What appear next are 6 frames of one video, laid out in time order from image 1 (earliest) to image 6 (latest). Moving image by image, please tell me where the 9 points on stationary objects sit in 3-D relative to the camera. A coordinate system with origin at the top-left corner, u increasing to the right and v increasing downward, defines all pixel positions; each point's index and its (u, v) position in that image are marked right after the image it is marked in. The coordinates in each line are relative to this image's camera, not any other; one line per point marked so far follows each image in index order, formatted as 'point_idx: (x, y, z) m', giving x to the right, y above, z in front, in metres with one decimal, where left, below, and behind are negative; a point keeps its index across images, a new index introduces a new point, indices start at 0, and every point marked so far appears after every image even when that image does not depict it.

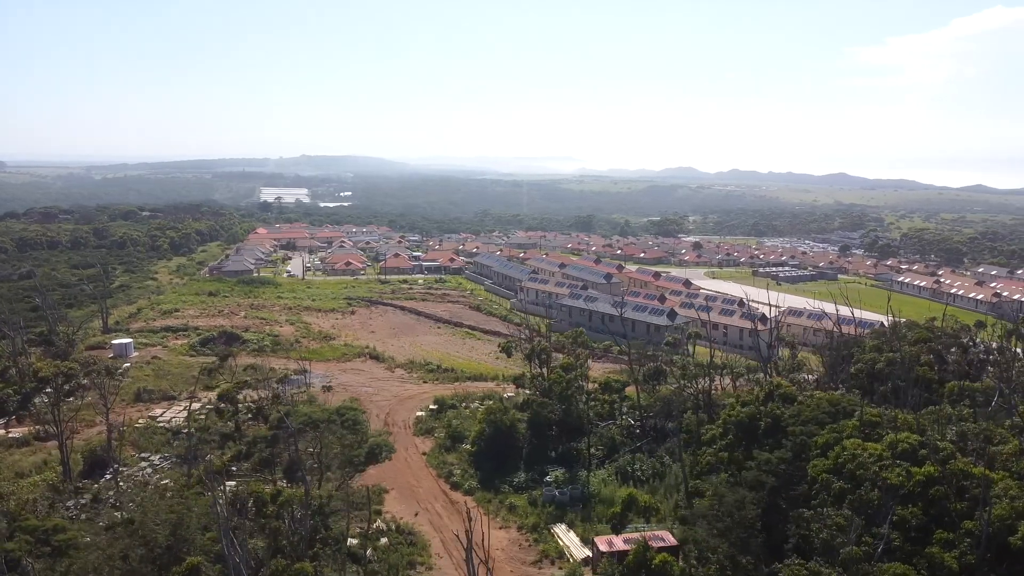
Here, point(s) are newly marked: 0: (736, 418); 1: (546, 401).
0: (+3.6, -2.1, +10.3) m
1: (+1.1, -3.1, +17.6) m
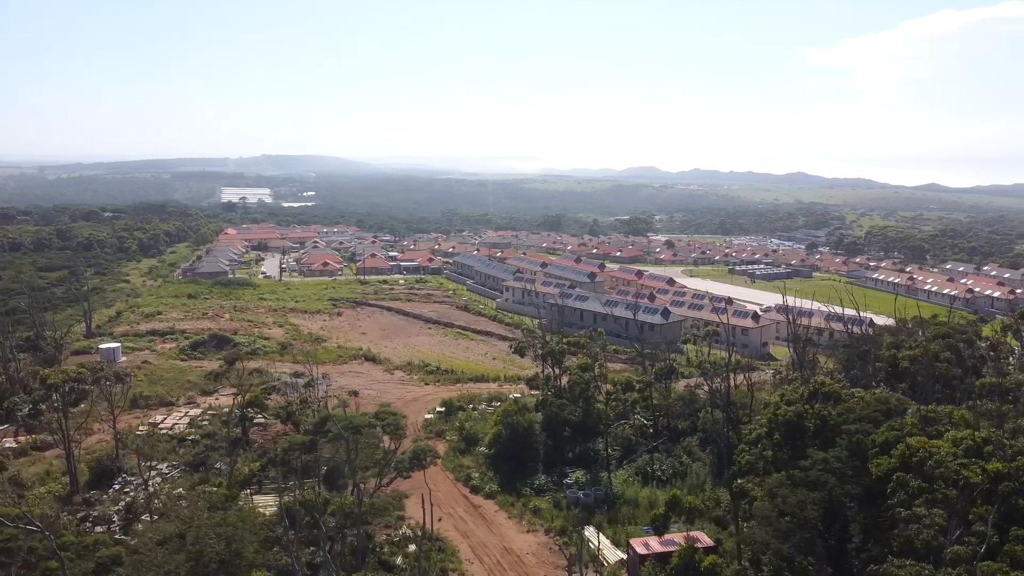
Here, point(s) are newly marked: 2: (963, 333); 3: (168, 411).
0: (+4.3, -2.0, +10.3) m
1: (+1.5, -3.0, +17.4) m
2: (+11.7, -1.2, +17.1) m
3: (-10.5, -3.8, +19.7) m
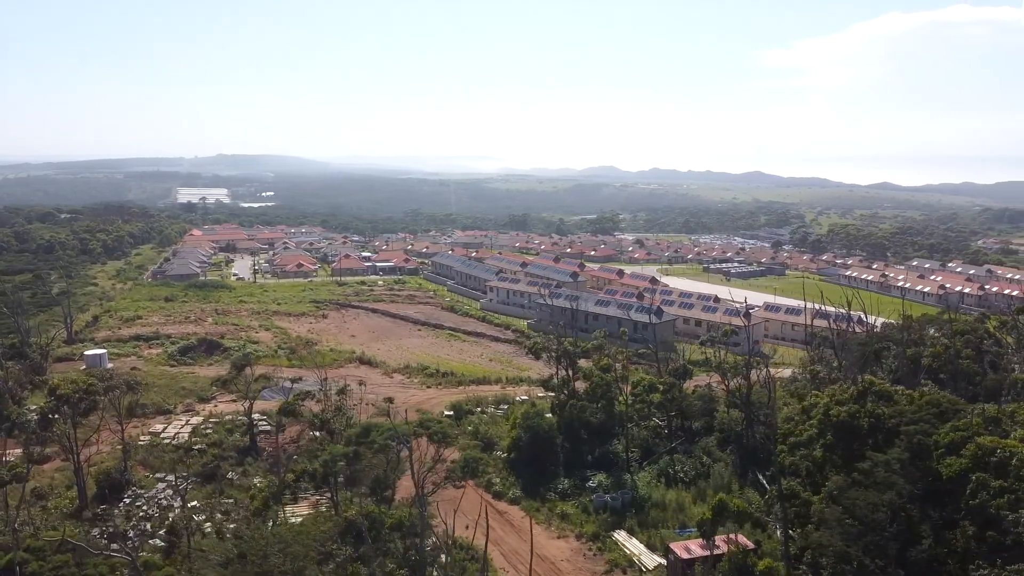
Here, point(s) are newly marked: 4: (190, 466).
0: (+5.0, -2.0, +10.2) m
1: (+2.0, -3.1, +17.2) m
2: (+12.2, -1.1, +17.3) m
3: (-10.1, -3.9, +19.0) m
4: (-7.6, -4.2, +15.3) m
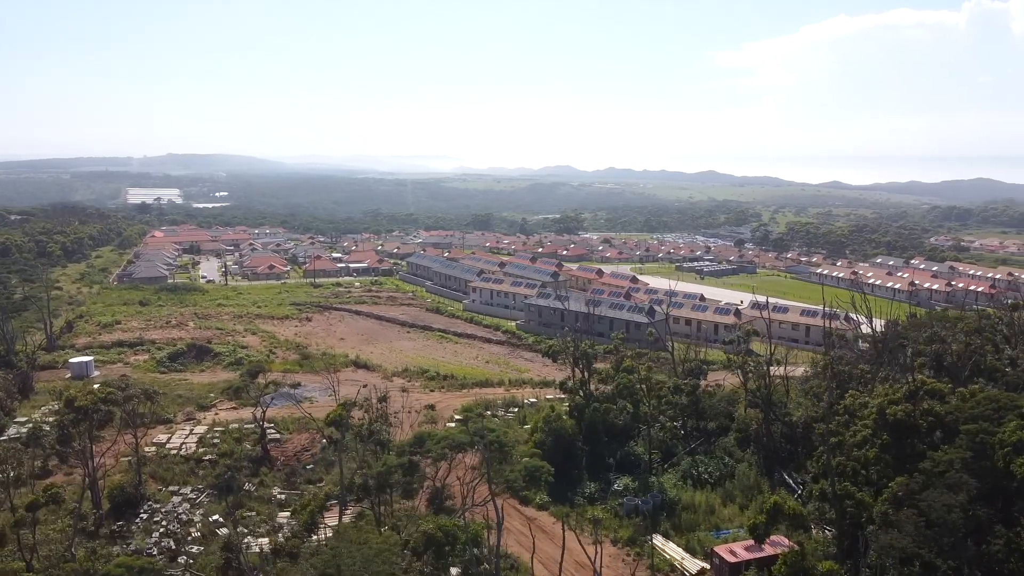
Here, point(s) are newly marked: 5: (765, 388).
0: (+5.8, -2.0, +10.1) m
1: (+2.5, -3.1, +17.1) m
2: (+12.6, -1.1, +17.6) m
3: (-9.7, -4.0, +18.2) m
4: (-7.0, -4.3, +14.7) m
5: (+6.7, -2.7, +17.1) m
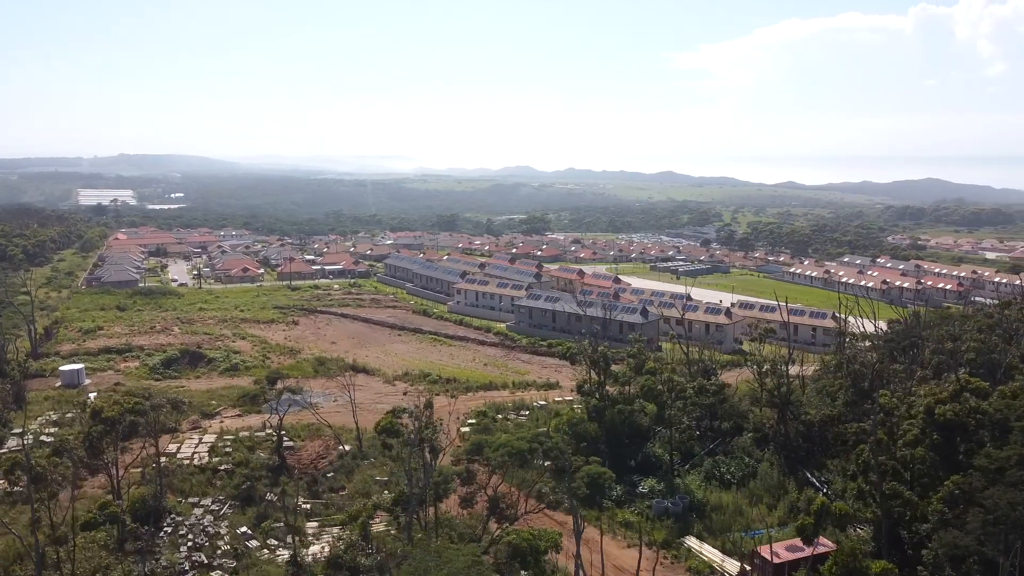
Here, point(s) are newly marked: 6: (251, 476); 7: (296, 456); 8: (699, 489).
0: (+6.6, -2.0, +10.3) m
1: (+3.0, -3.1, +17.0) m
2: (+13.1, -1.0, +18.0) m
3: (-9.2, -4.1, +17.7) m
4: (-6.4, -4.4, +14.3) m
5: (+7.2, -2.7, +17.2) m
6: (-6.0, -4.3, +14.9) m
7: (-5.5, -4.3, +16.6) m
8: (+4.4, -4.7, +15.1) m
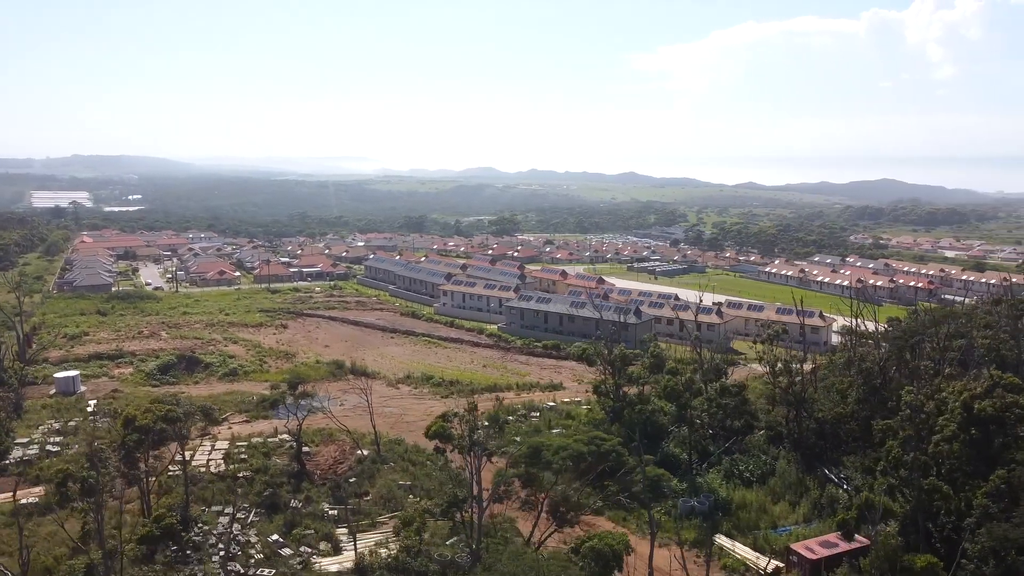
0: (+7.4, -2.0, +10.5) m
1: (+3.5, -3.2, +17.1) m
2: (+13.5, -1.0, +18.5) m
3: (-8.7, -4.2, +17.4) m
4: (-5.8, -4.5, +14.0) m
5: (+7.6, -2.7, +17.5) m
6: (-5.5, -4.4, +14.7) m
7: (-5.0, -4.4, +16.4) m
8: (+4.9, -4.7, +15.3) m
